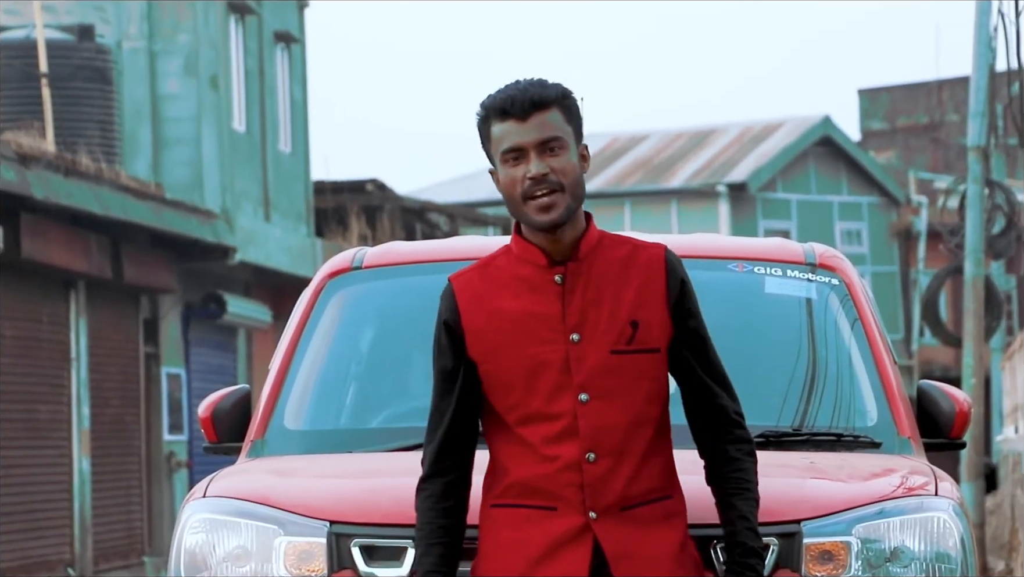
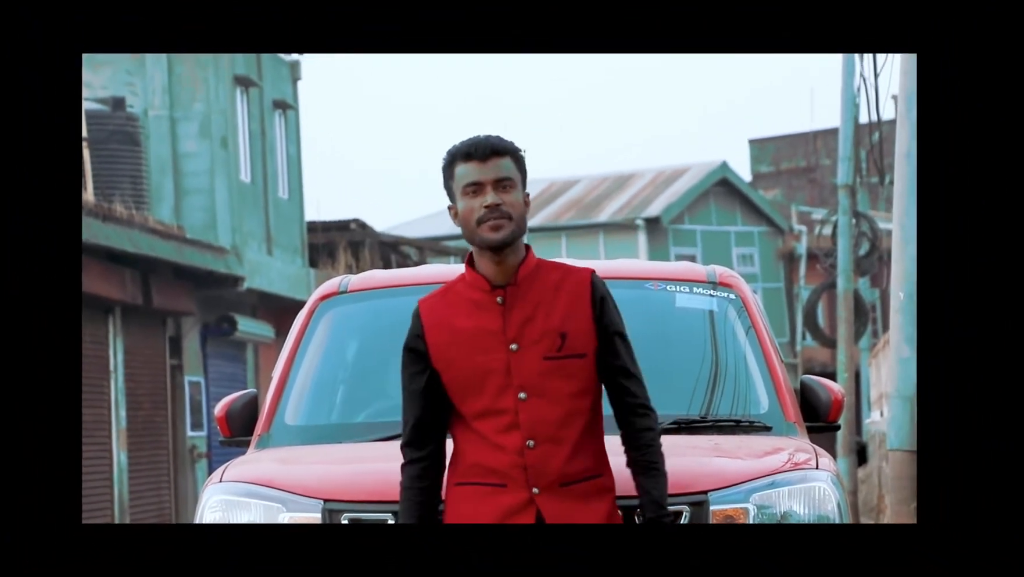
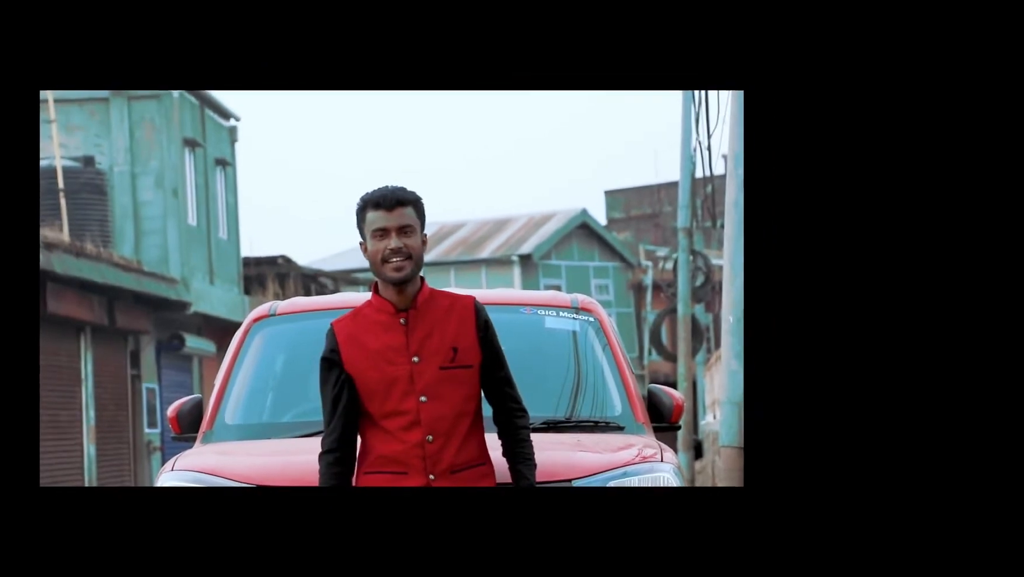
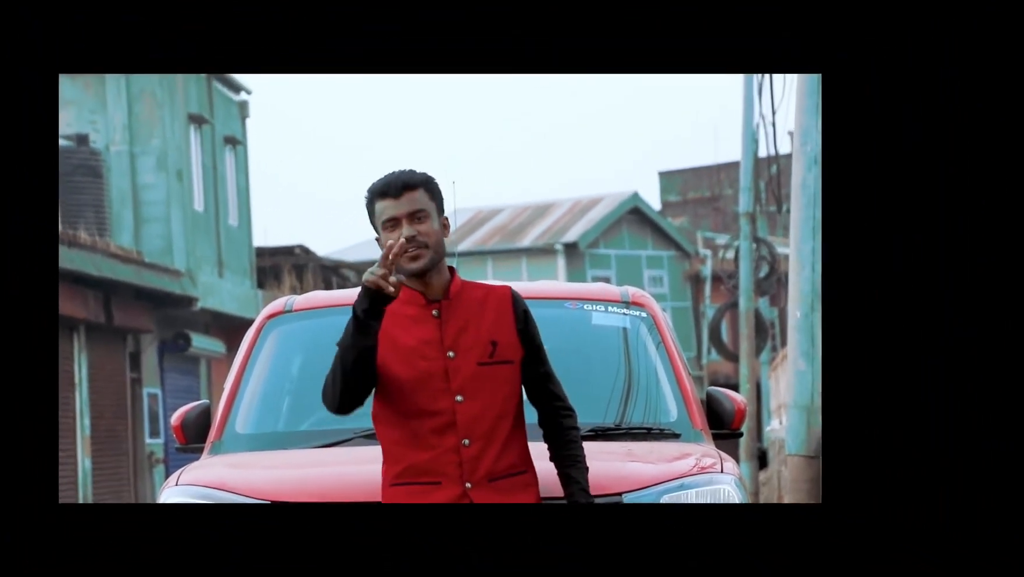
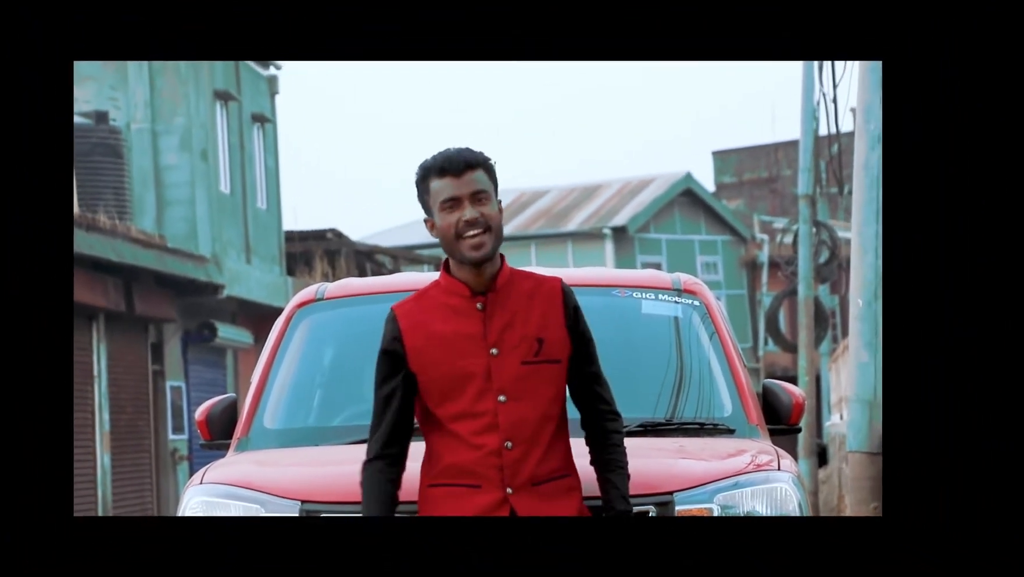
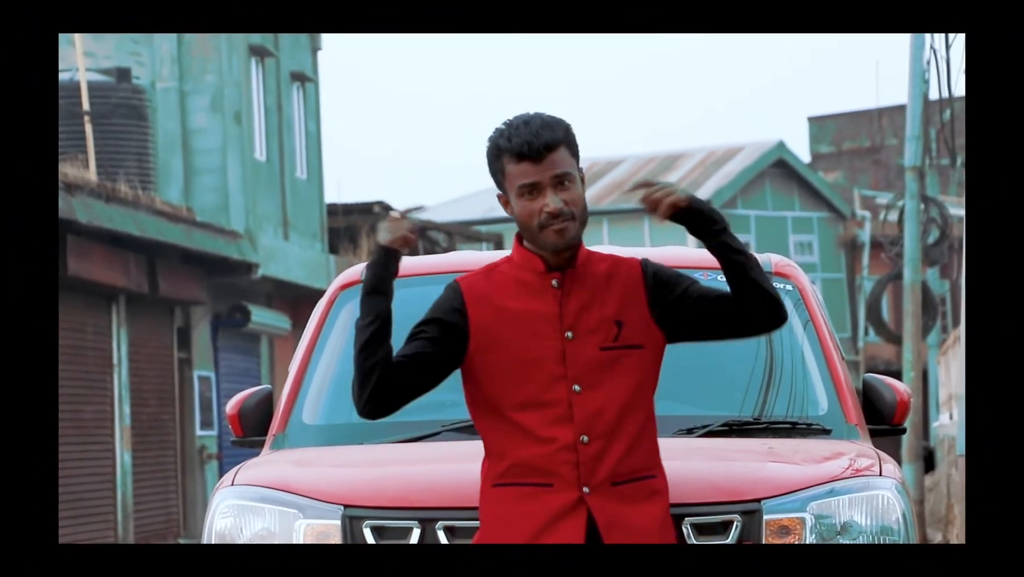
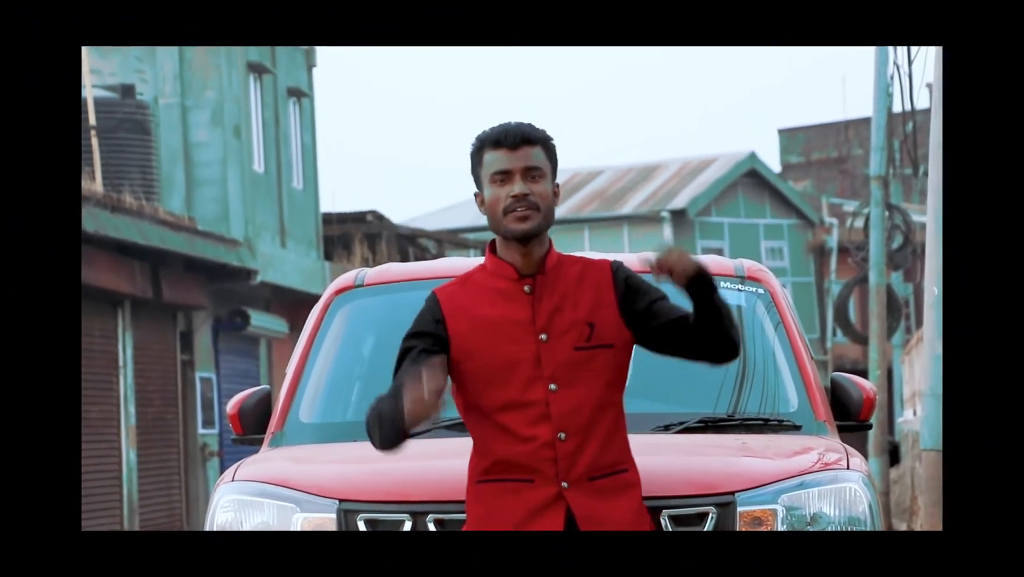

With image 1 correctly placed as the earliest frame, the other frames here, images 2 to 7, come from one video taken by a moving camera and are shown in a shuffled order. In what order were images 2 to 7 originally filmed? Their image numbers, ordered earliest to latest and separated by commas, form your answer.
6, 7, 2, 5, 4, 3
